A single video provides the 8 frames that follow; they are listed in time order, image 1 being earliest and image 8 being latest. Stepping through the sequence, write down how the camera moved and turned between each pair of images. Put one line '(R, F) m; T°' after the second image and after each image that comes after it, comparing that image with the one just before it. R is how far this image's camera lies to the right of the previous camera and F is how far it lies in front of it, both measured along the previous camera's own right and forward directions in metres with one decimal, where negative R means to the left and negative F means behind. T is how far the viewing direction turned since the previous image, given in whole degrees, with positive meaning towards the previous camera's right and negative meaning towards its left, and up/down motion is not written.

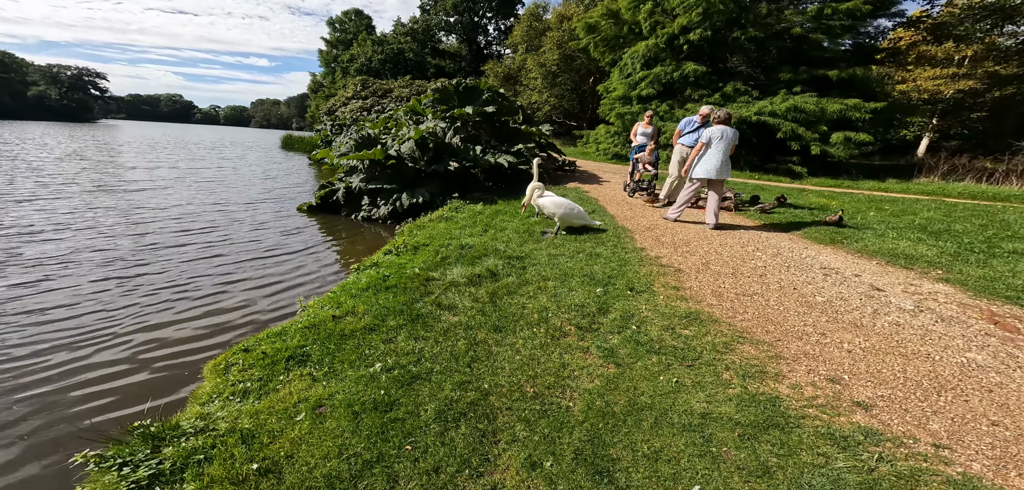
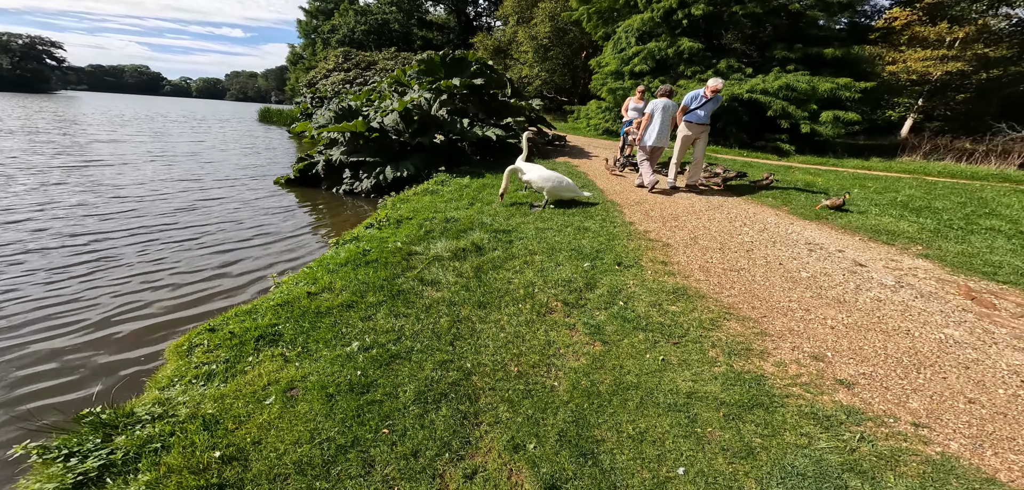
(0.0, +0.2) m; +2°
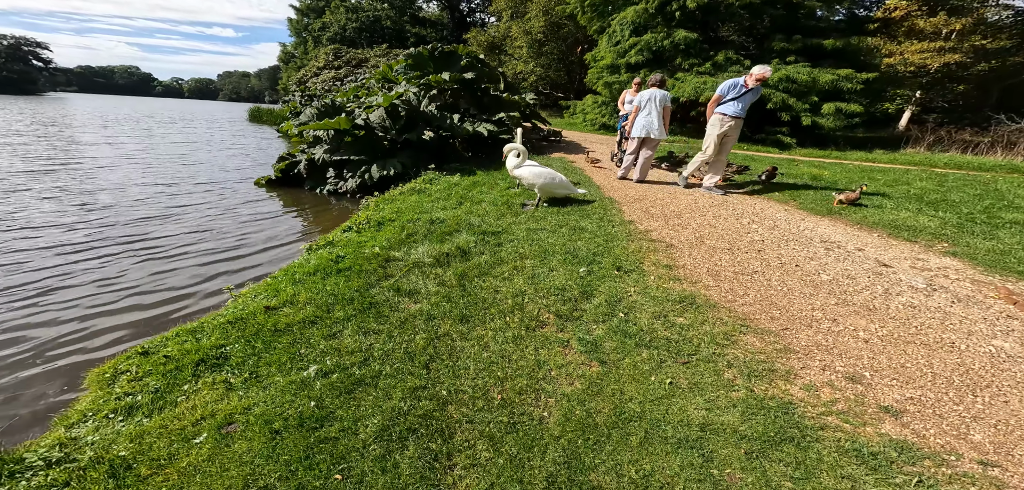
(+0.1, +0.5) m; 0°
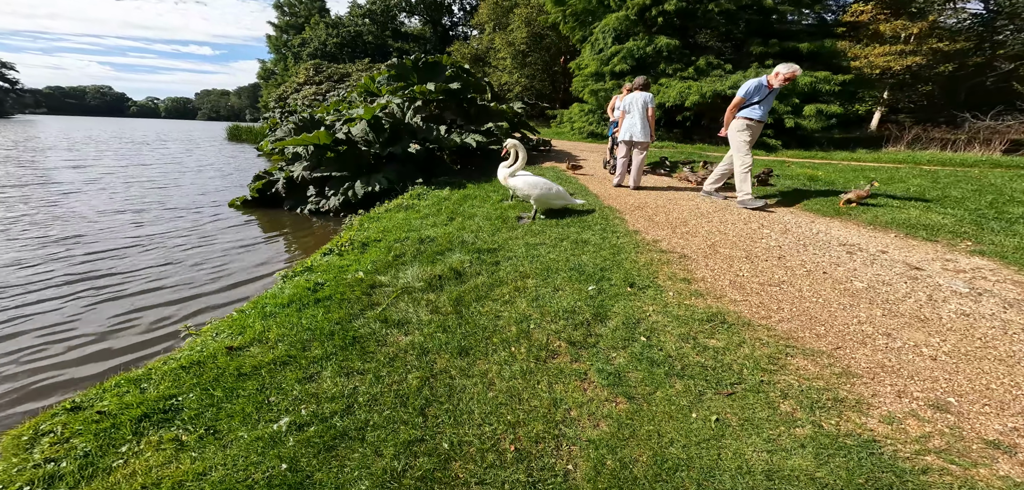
(-0.1, +0.5) m; +2°
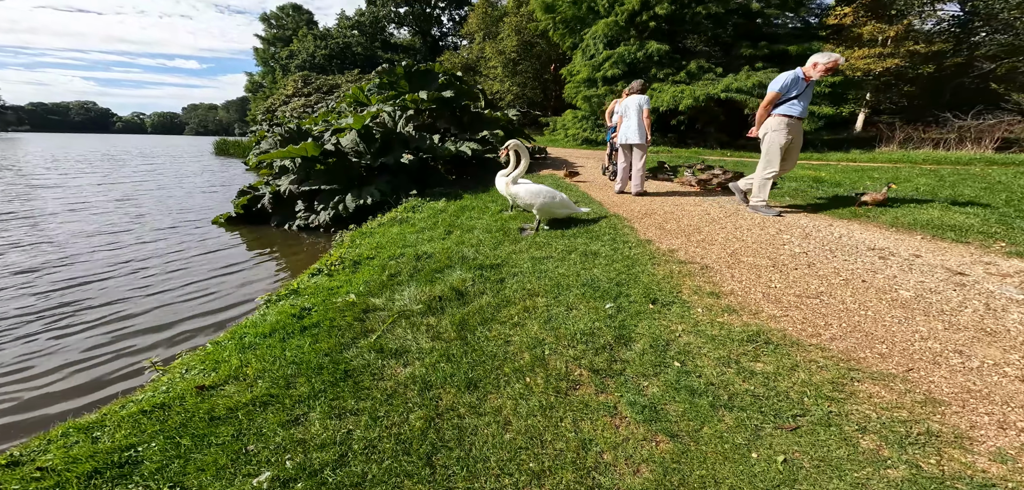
(-0.1, +0.4) m; +1°
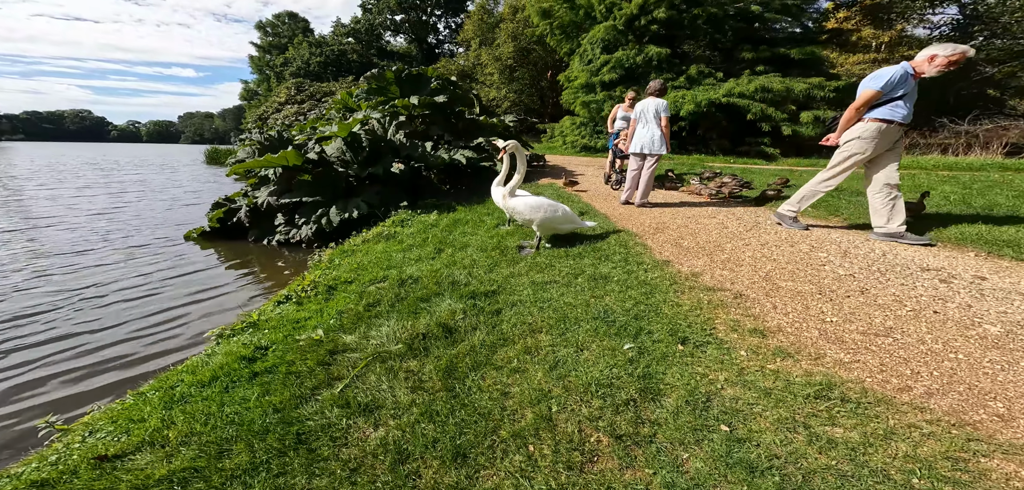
(0.0, +0.7) m; 0°
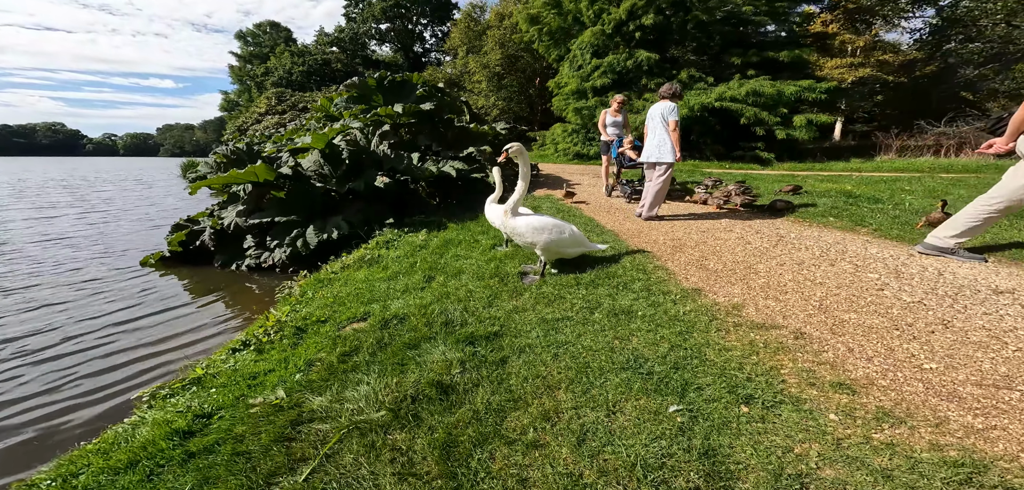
(-0.1, +0.7) m; +1°
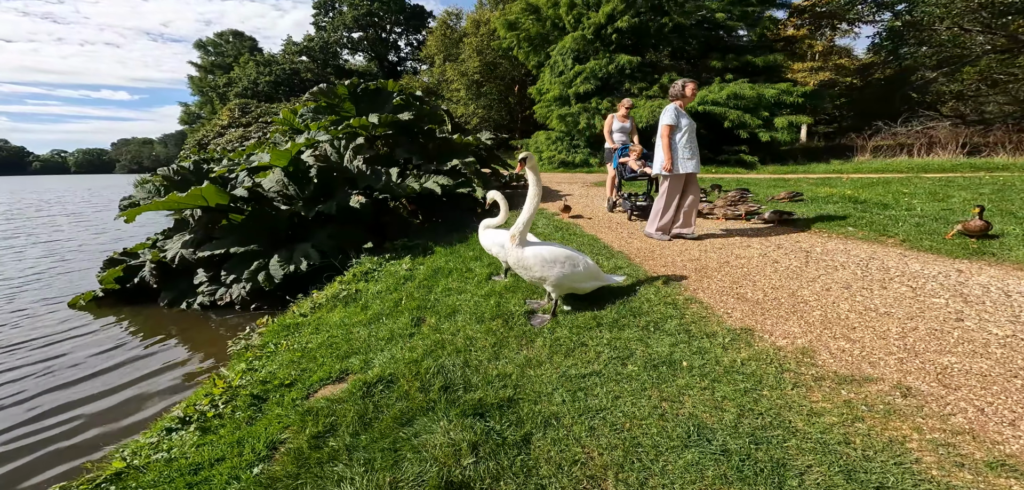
(-0.3, +0.8) m; +3°
